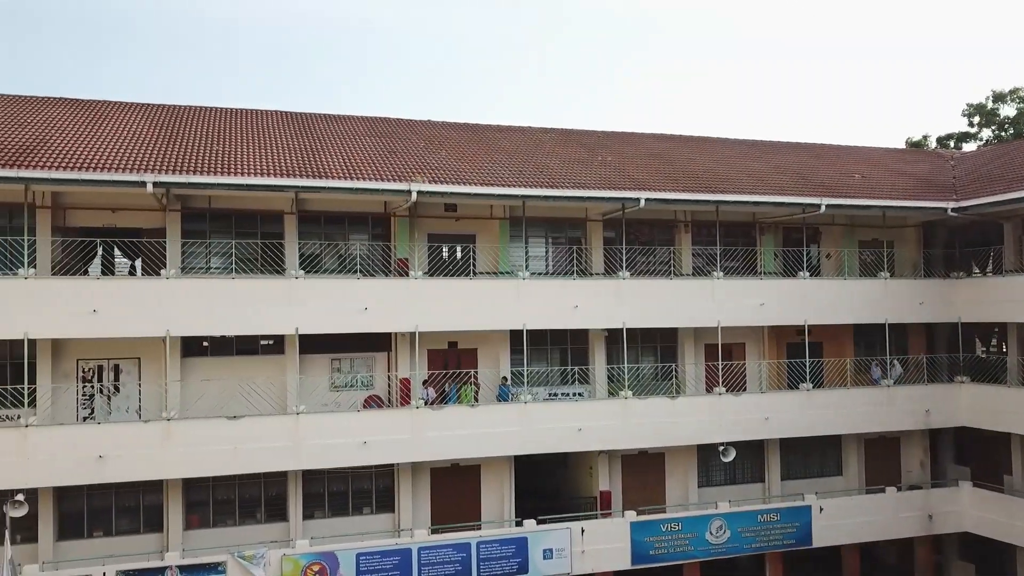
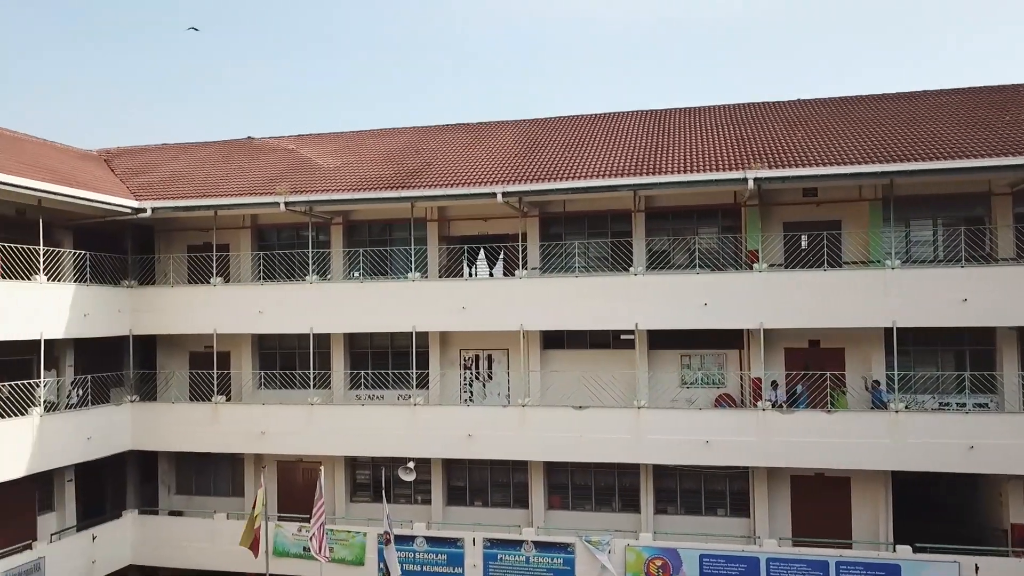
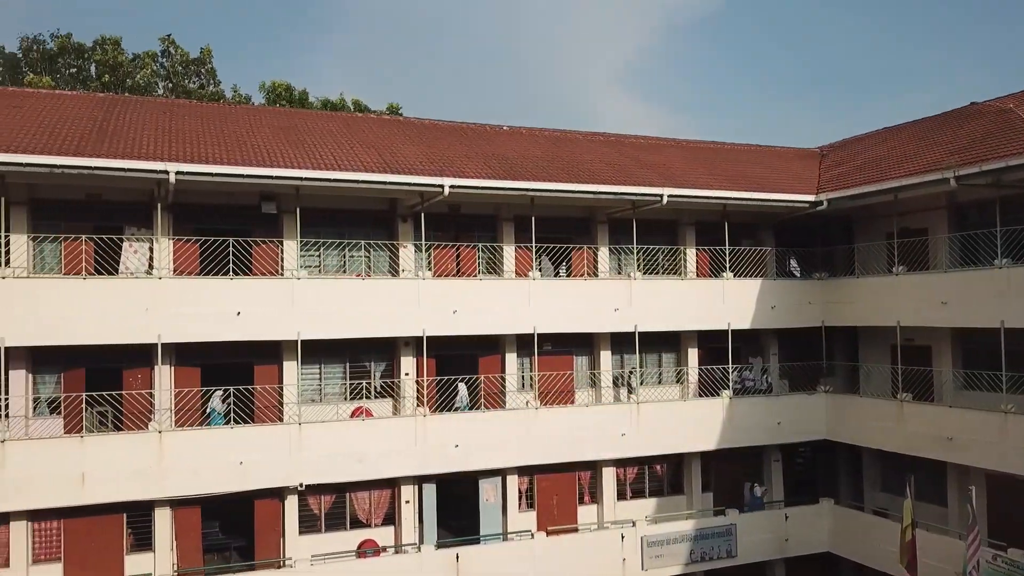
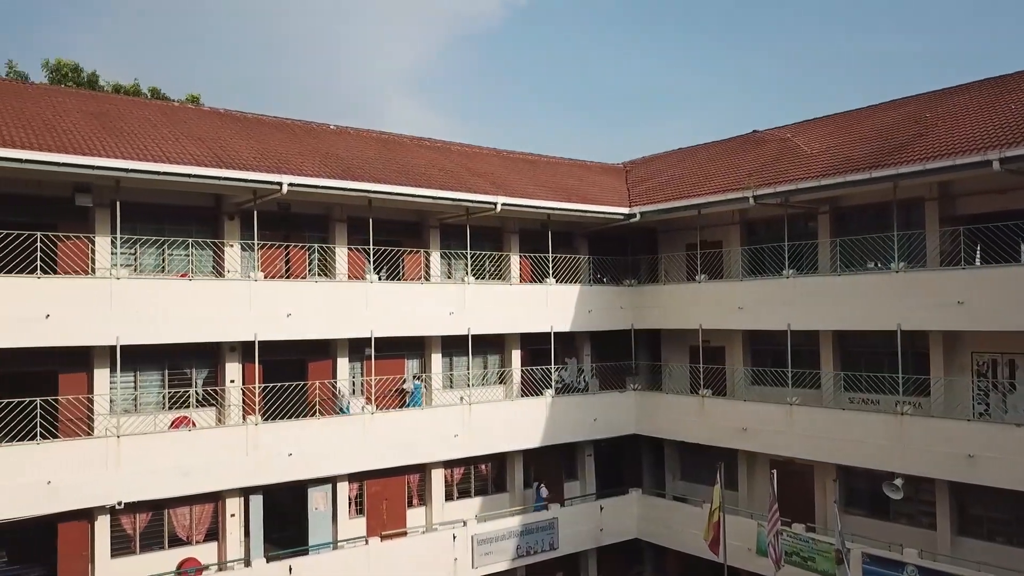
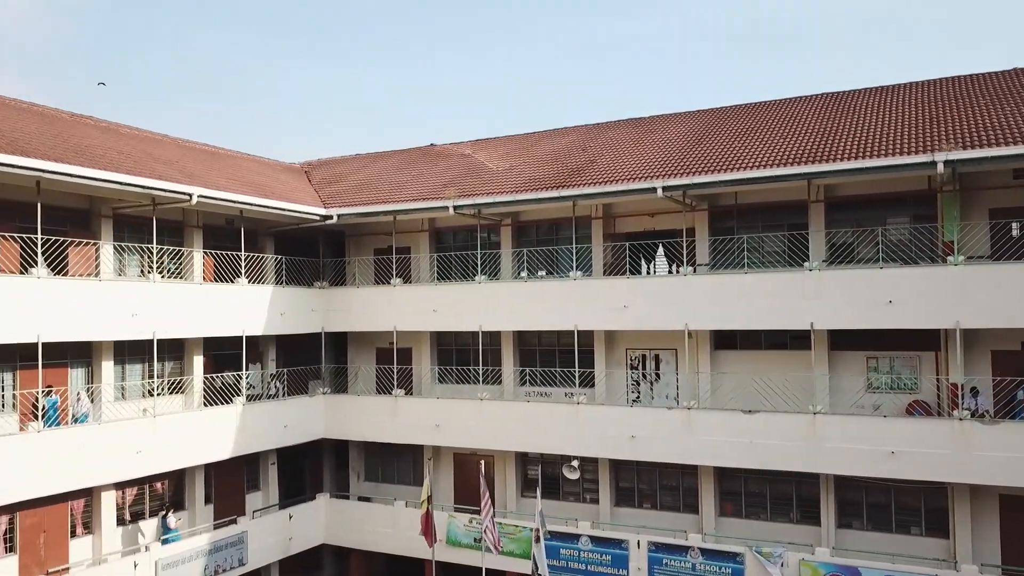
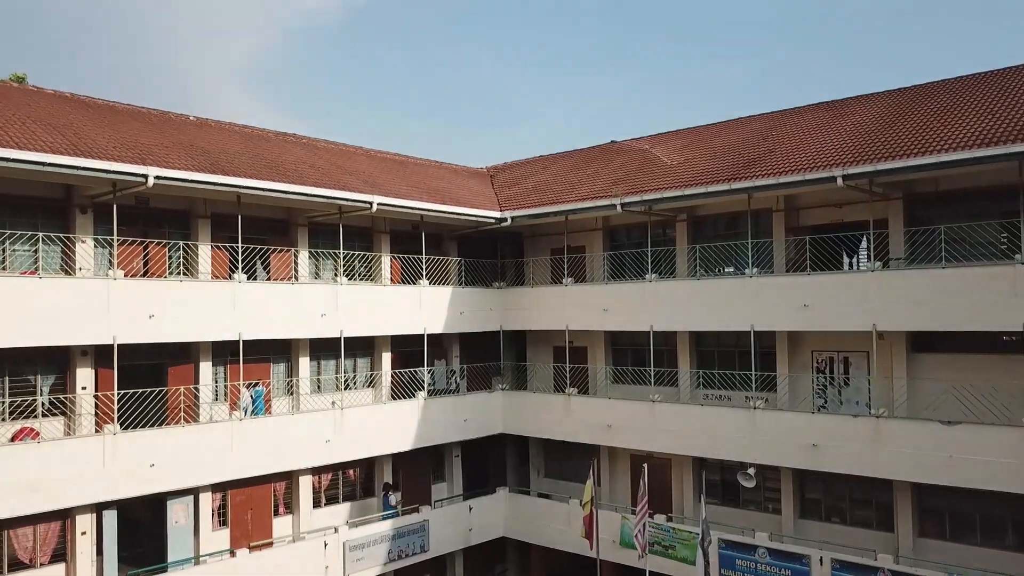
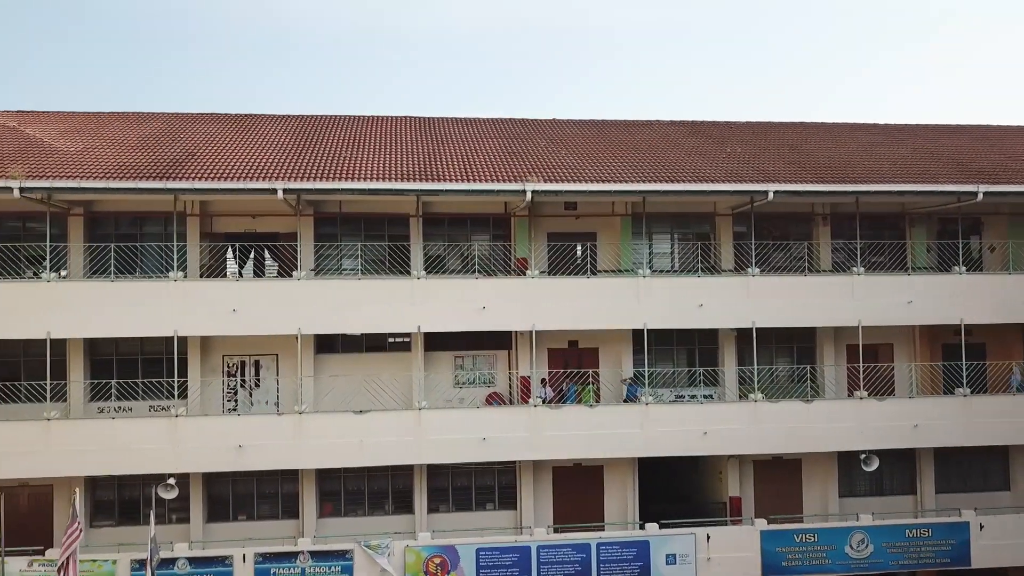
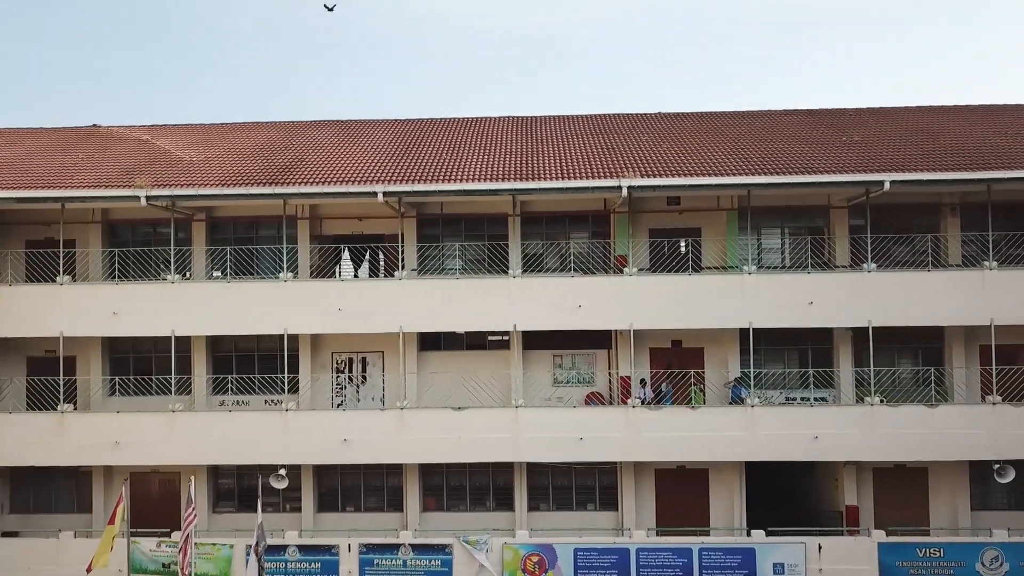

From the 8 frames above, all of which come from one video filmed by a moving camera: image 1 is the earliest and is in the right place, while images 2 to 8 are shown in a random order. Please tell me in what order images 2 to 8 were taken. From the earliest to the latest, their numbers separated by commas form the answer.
7, 8, 2, 5, 6, 4, 3
